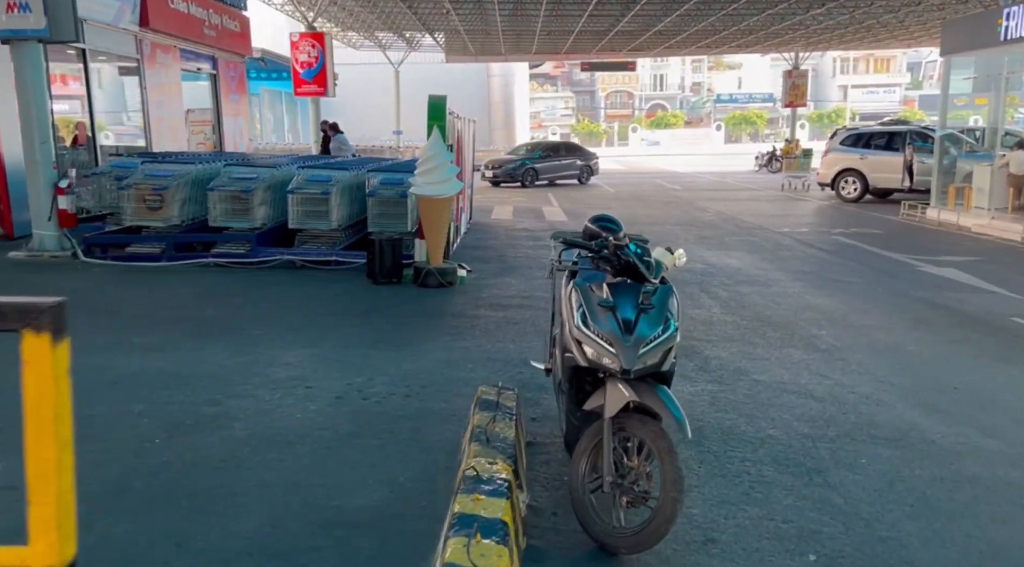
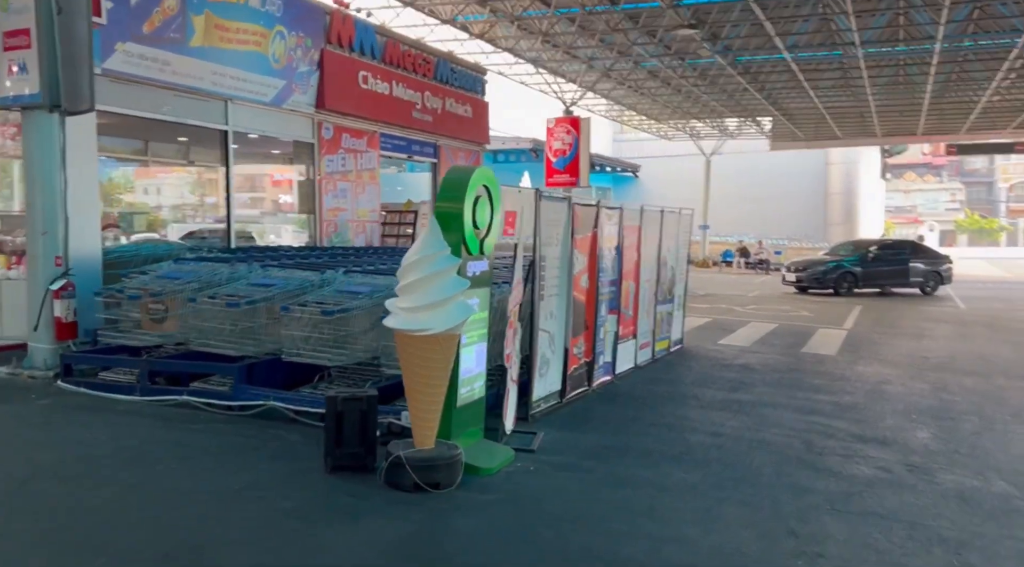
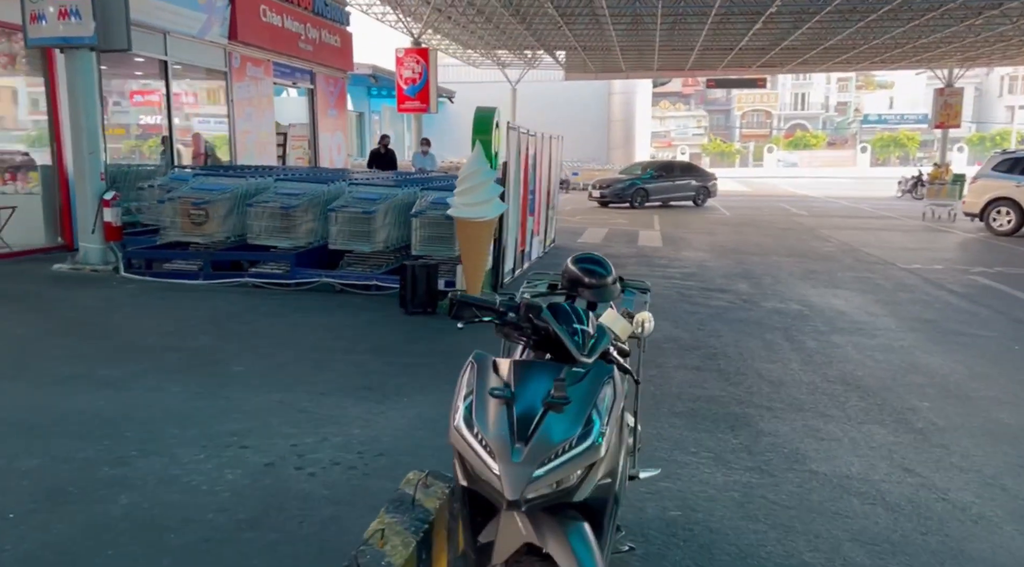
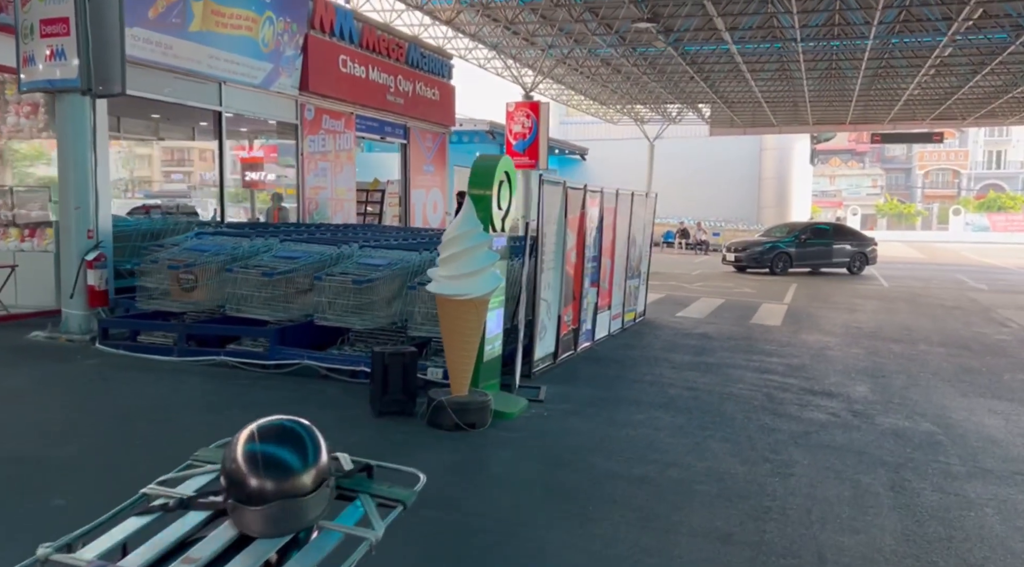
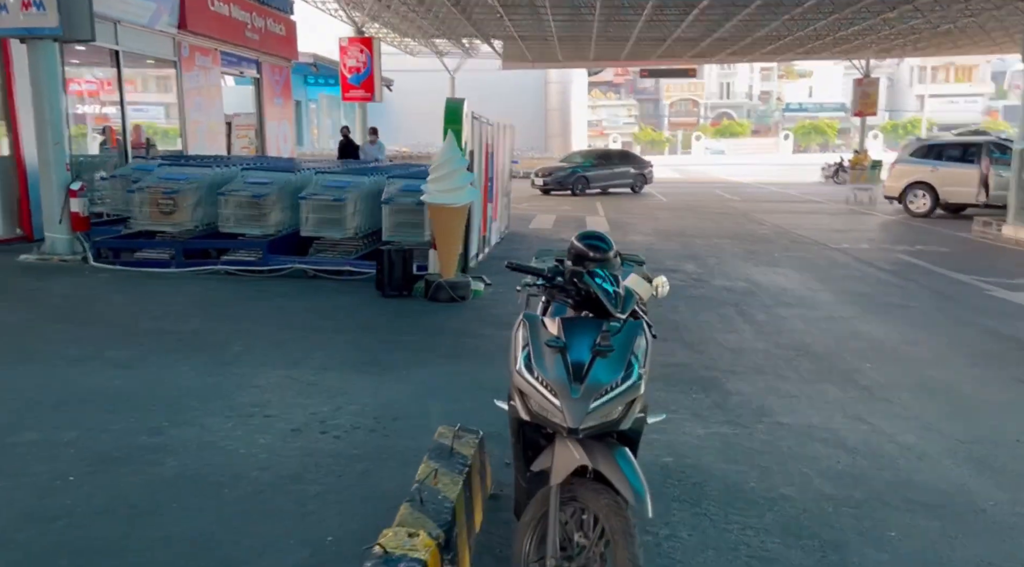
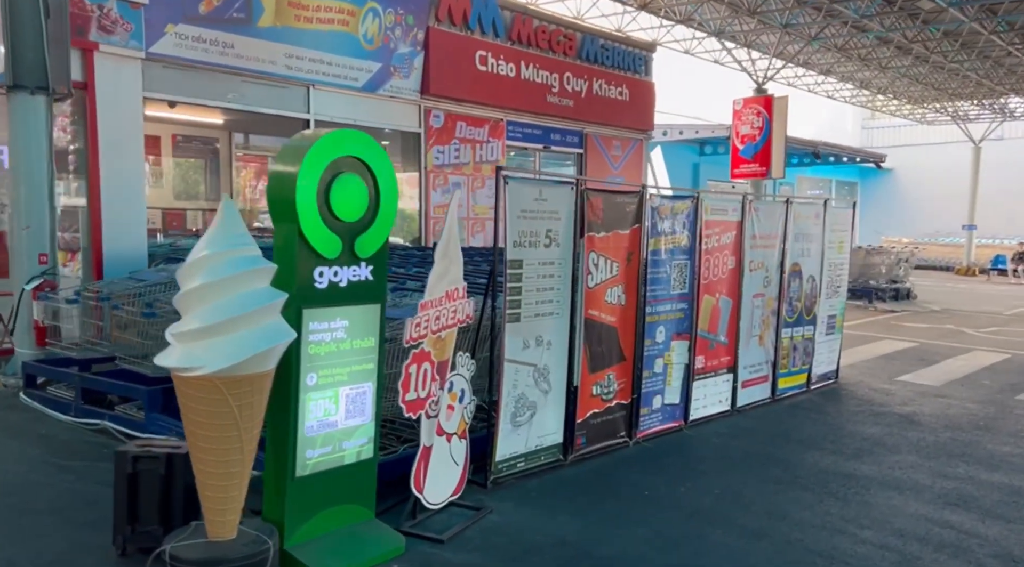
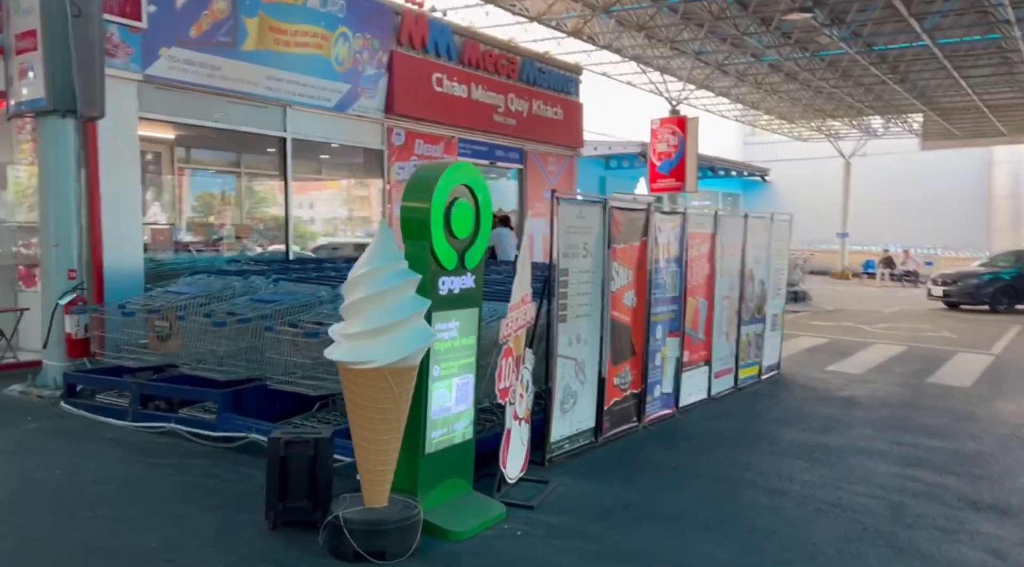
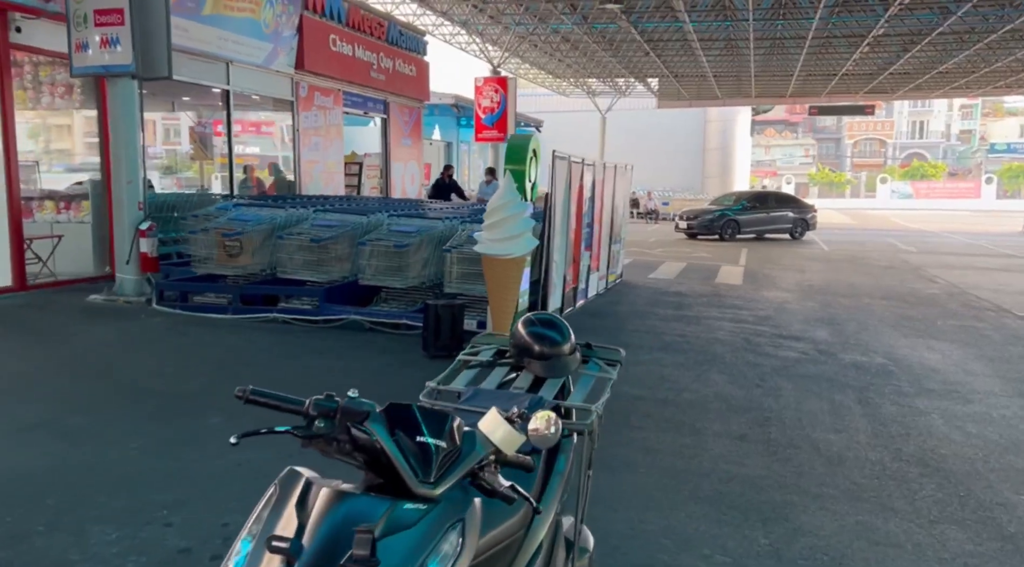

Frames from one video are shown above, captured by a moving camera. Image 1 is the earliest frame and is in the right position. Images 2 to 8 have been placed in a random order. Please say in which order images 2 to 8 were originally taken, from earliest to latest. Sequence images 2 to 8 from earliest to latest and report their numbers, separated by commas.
5, 3, 8, 4, 2, 7, 6
